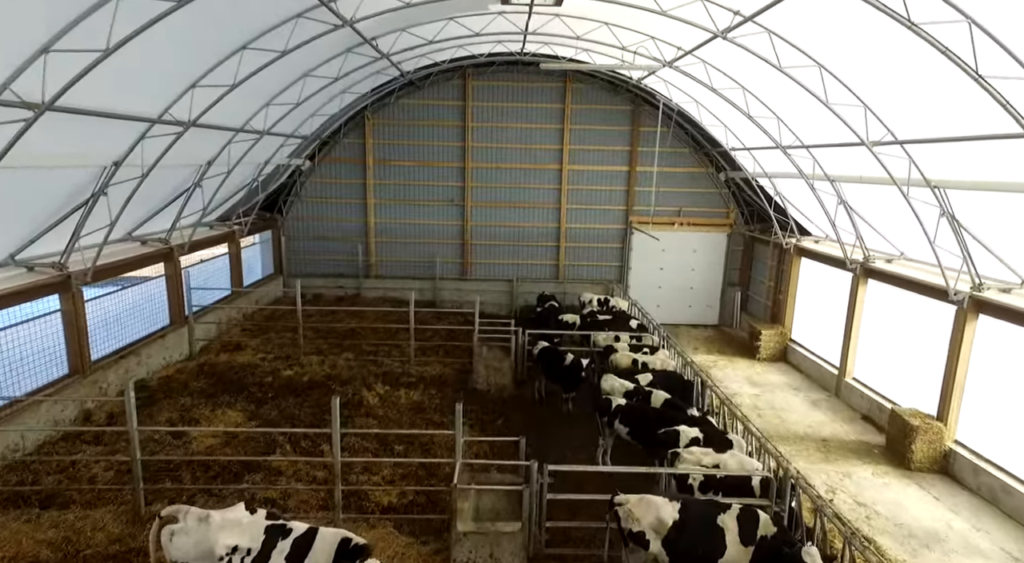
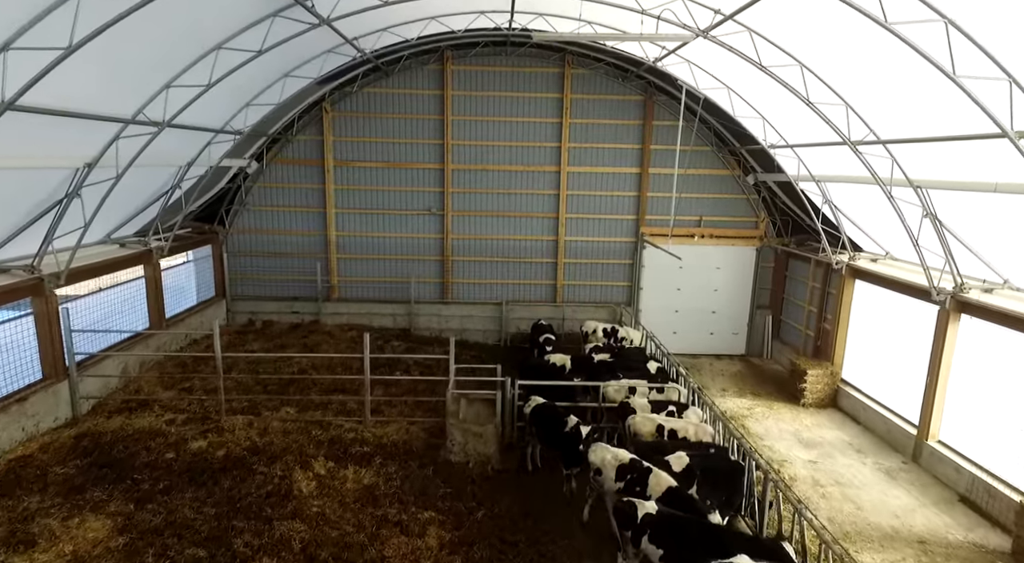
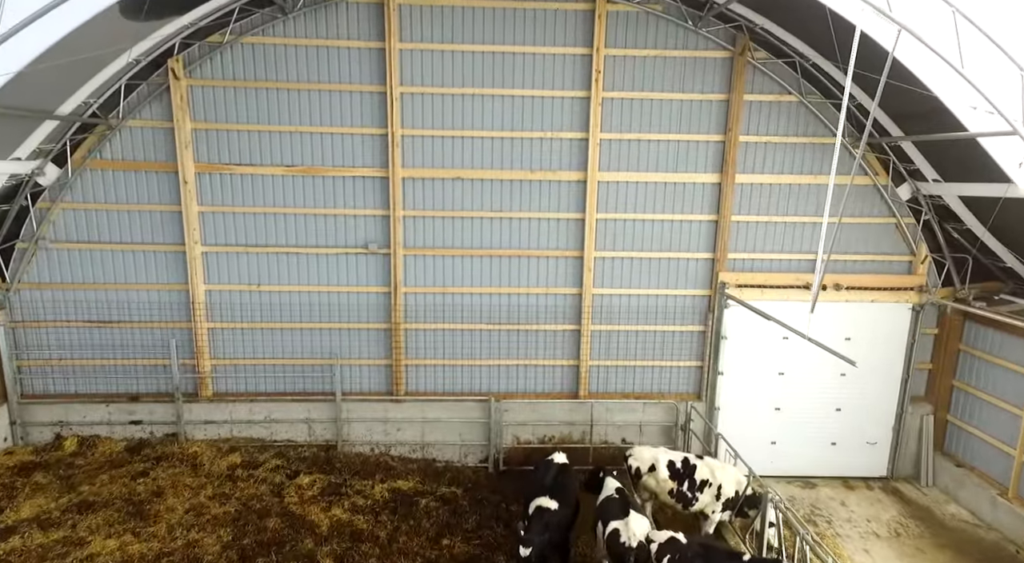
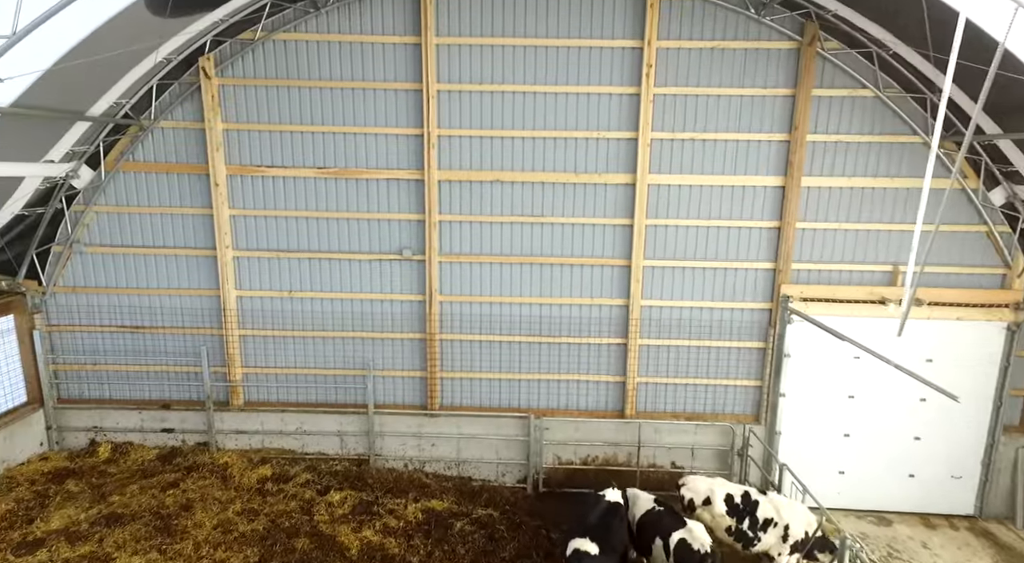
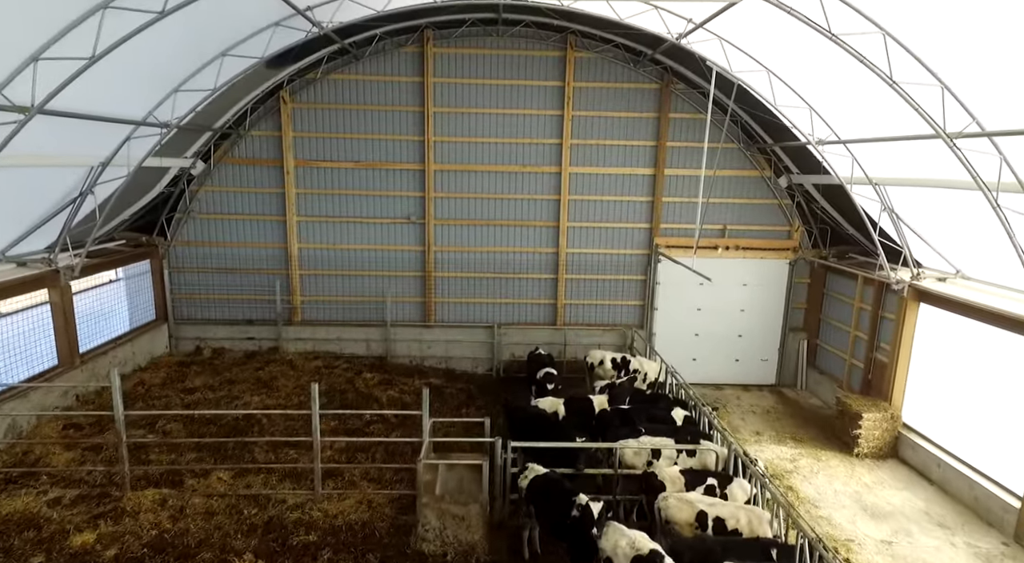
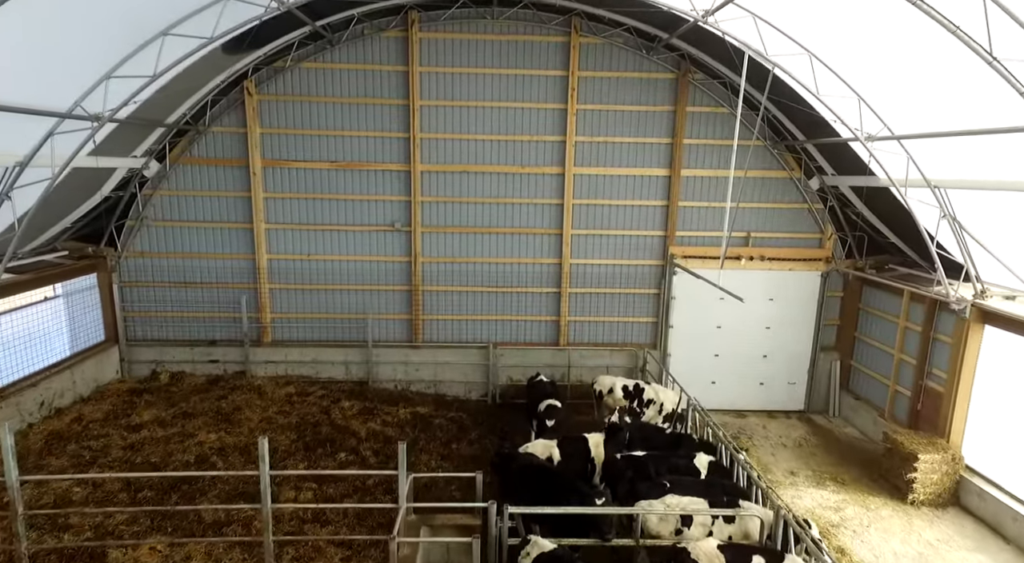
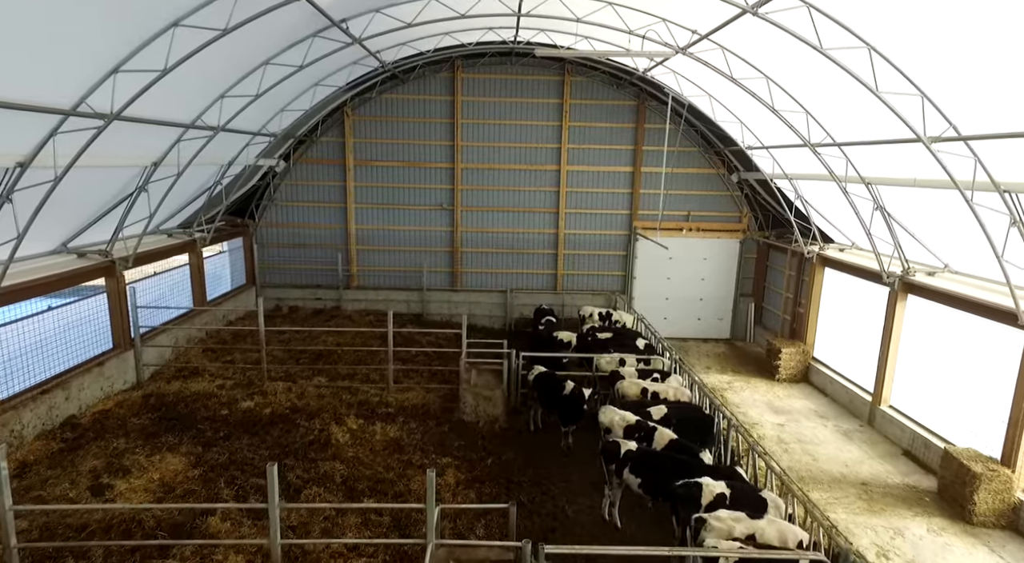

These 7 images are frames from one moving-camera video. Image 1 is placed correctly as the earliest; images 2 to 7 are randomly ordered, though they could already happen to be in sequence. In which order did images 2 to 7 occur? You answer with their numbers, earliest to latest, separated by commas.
7, 2, 5, 6, 3, 4
